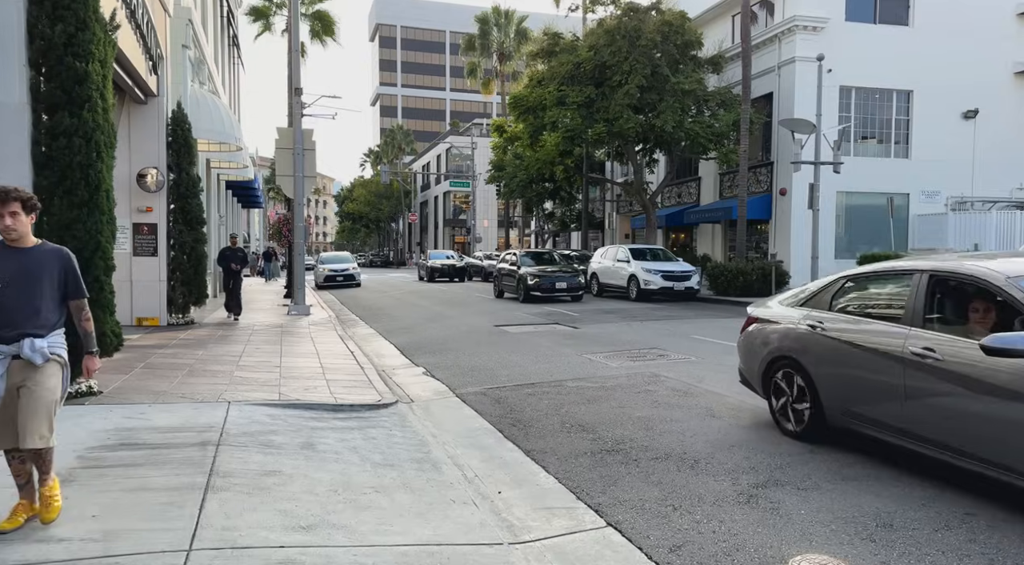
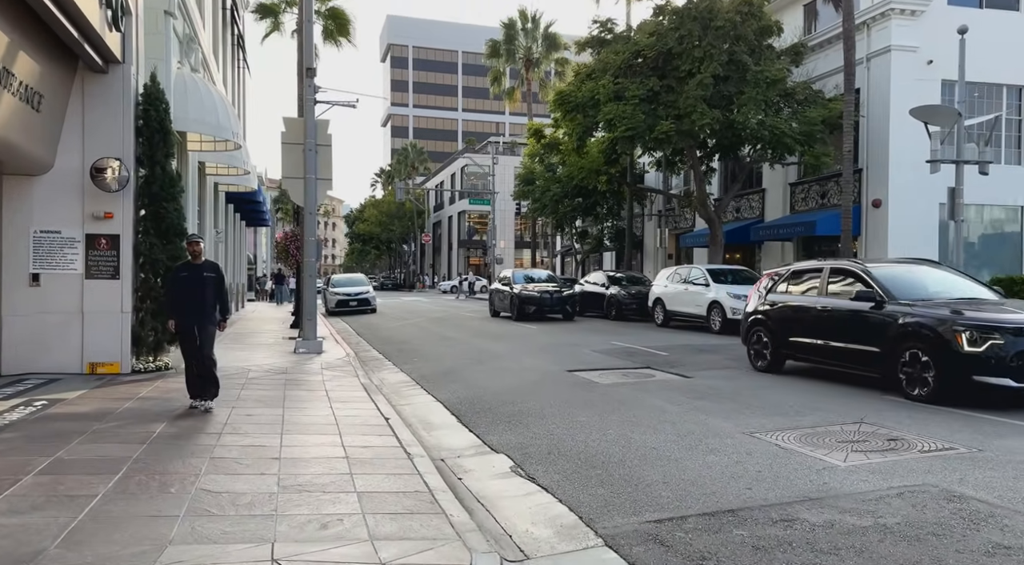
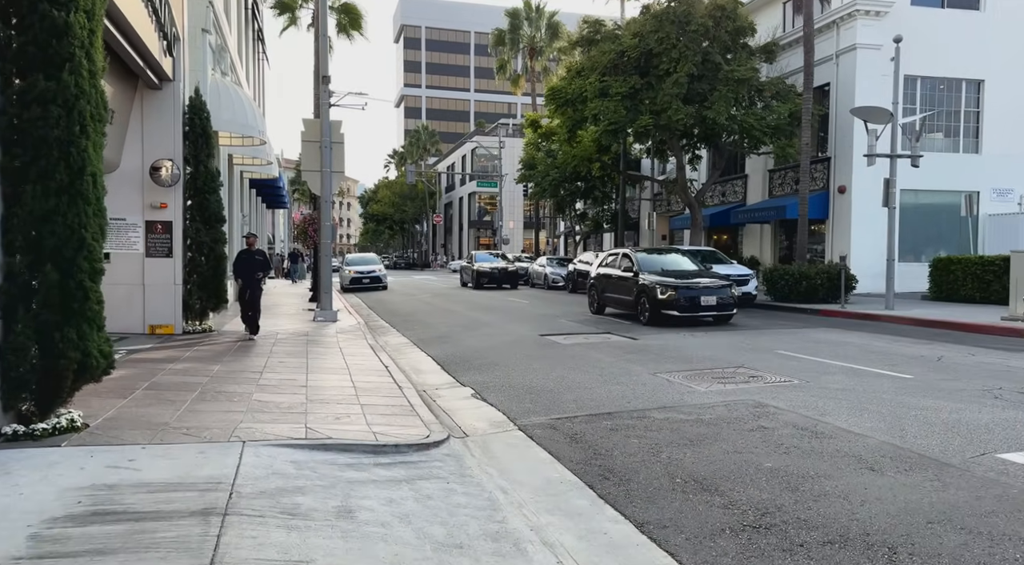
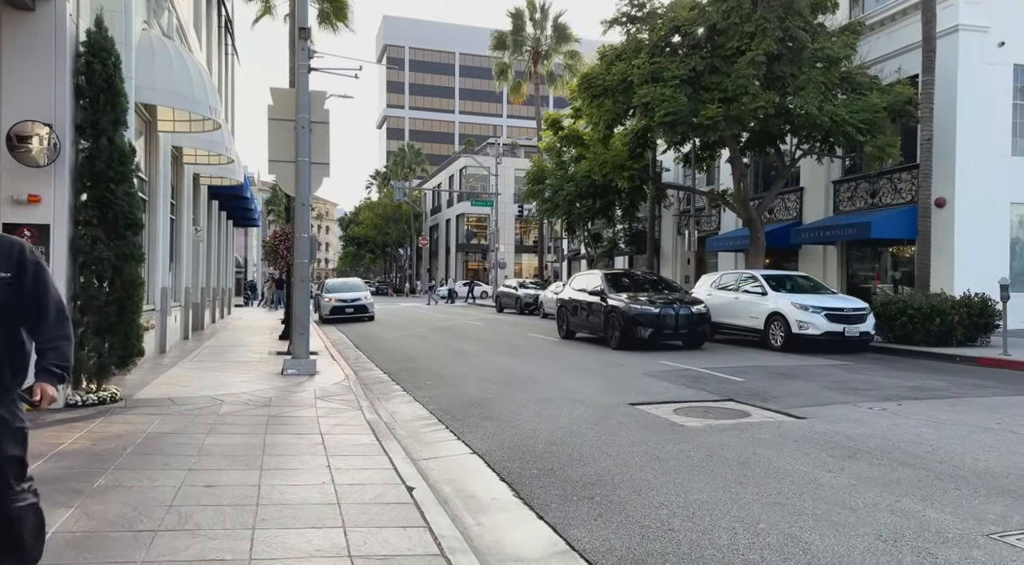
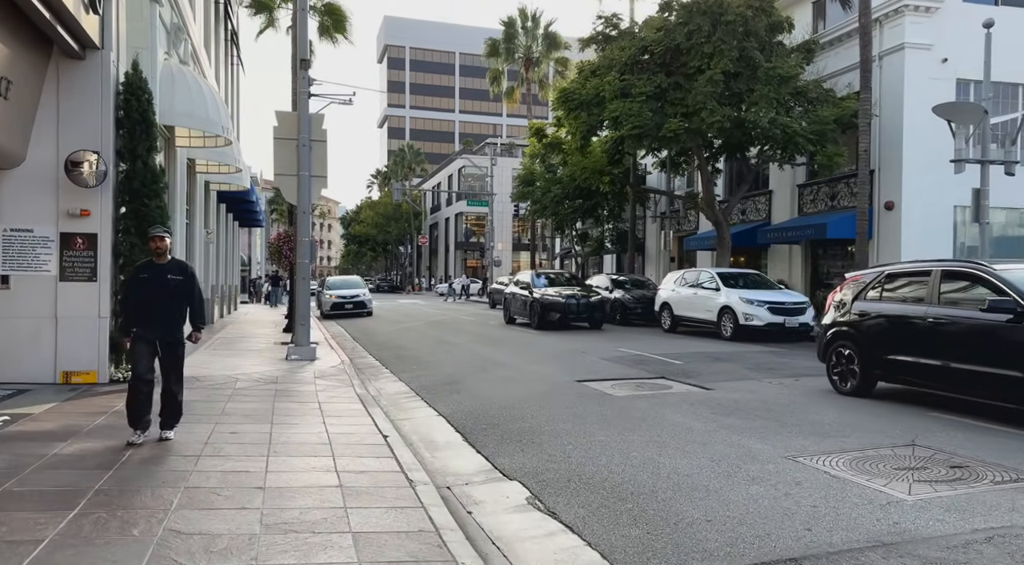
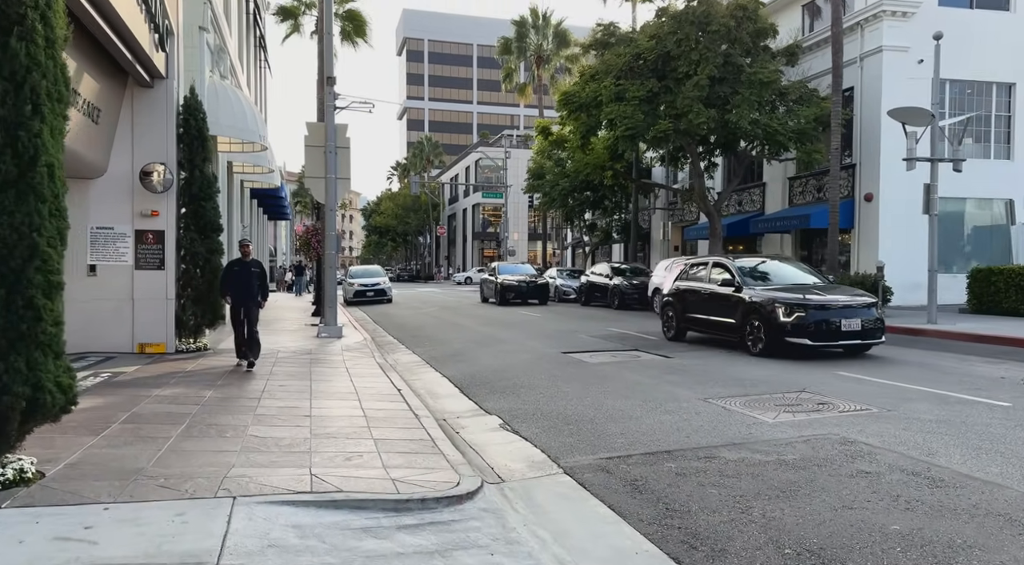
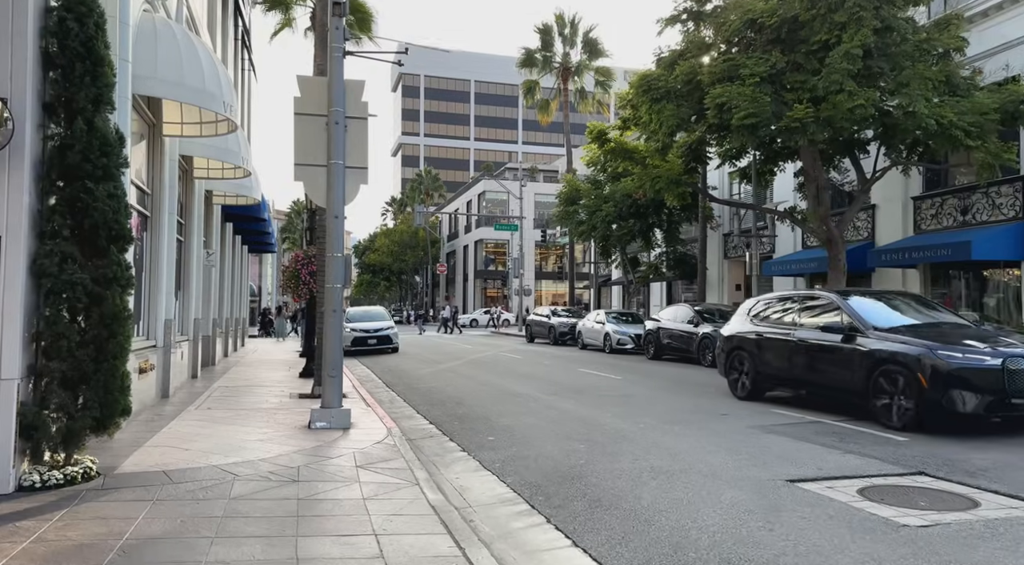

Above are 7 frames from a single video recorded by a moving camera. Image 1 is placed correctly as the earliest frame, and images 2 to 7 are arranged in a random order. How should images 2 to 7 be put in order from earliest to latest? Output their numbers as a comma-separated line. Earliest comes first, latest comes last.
3, 6, 2, 5, 4, 7
